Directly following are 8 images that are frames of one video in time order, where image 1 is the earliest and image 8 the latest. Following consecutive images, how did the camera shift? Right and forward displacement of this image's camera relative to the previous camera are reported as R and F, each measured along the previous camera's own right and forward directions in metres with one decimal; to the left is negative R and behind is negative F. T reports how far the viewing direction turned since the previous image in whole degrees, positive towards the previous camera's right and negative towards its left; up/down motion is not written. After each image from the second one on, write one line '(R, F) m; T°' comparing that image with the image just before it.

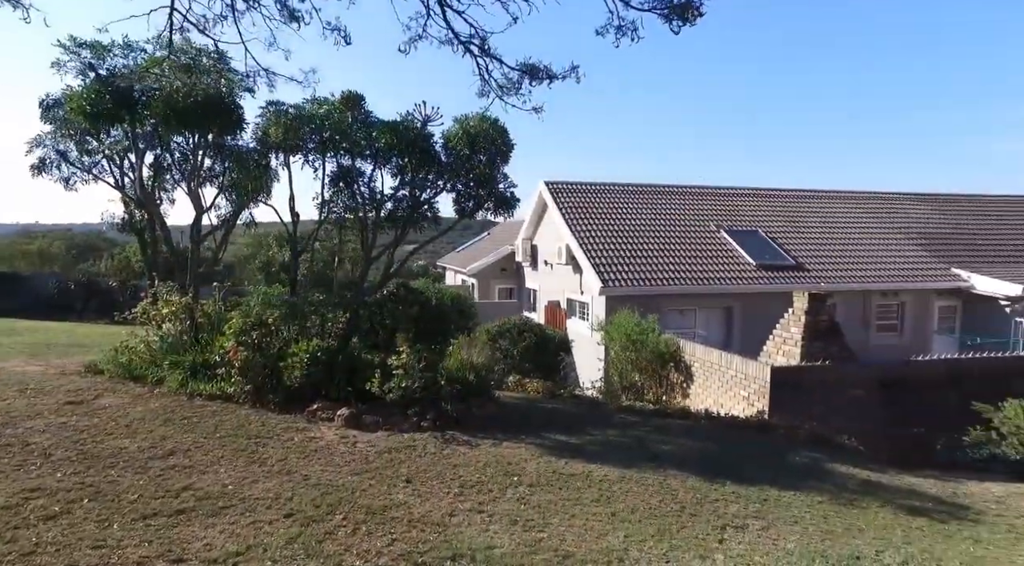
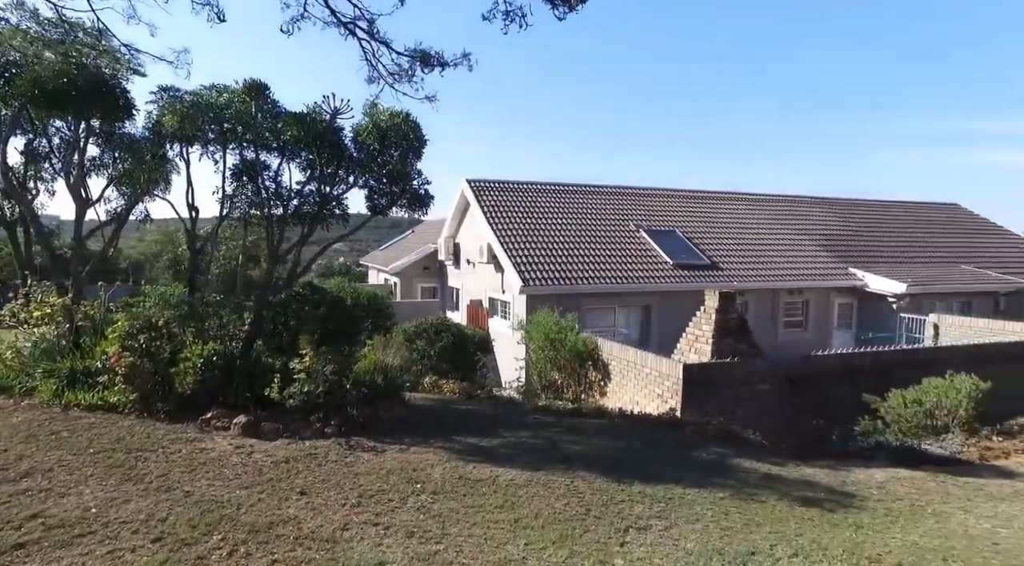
(+0.2, +0.1) m; +7°
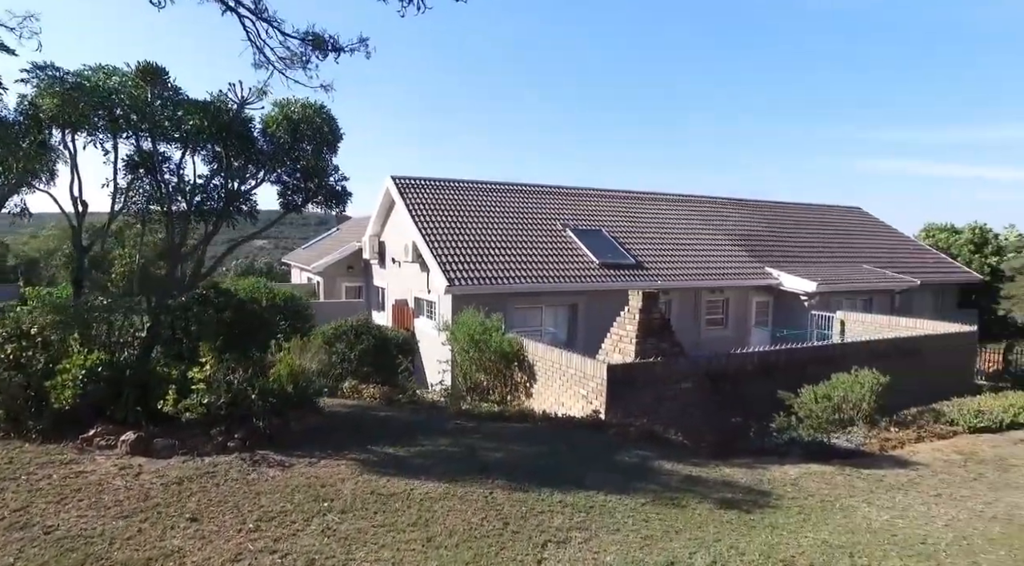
(+0.1, +0.2) m; +6°
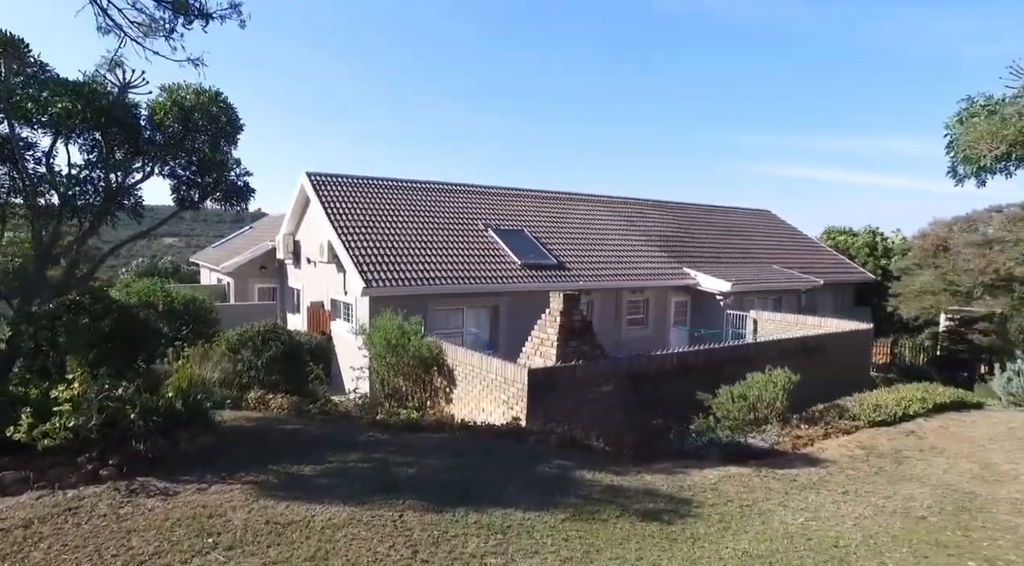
(+0.1, +0.3) m; +7°
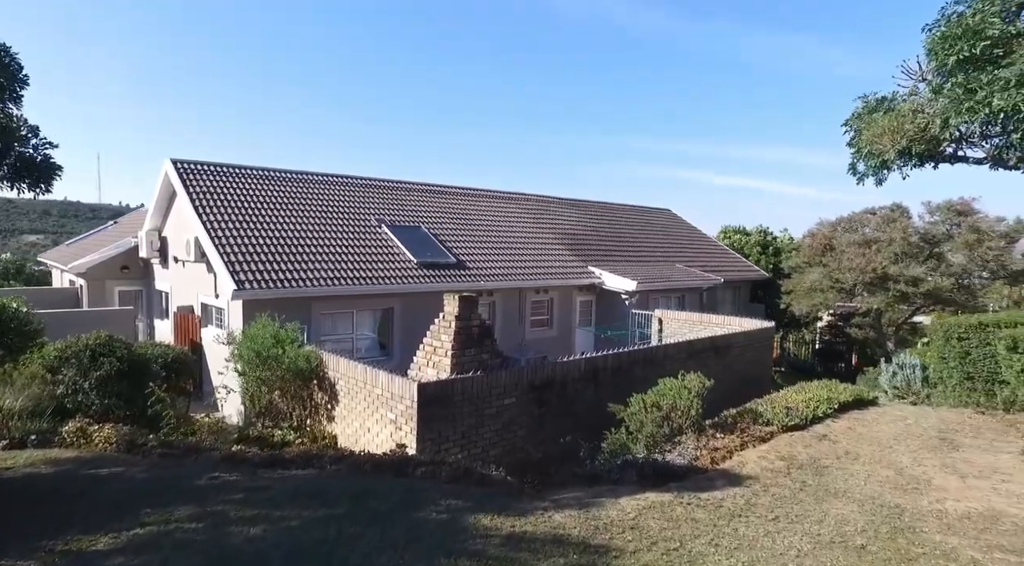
(+0.2, +1.2) m; +9°
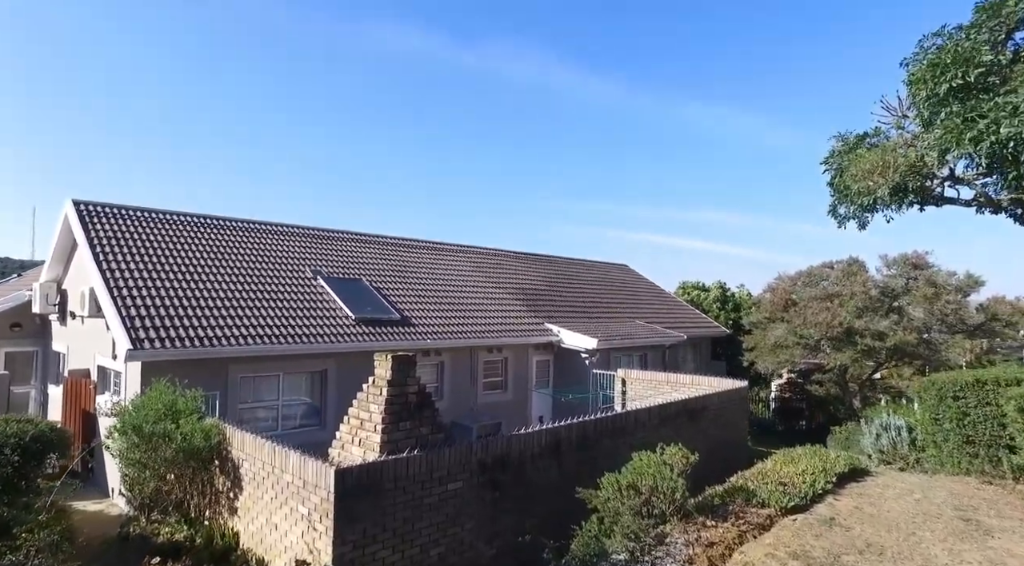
(+0.1, +1.6) m; +4°
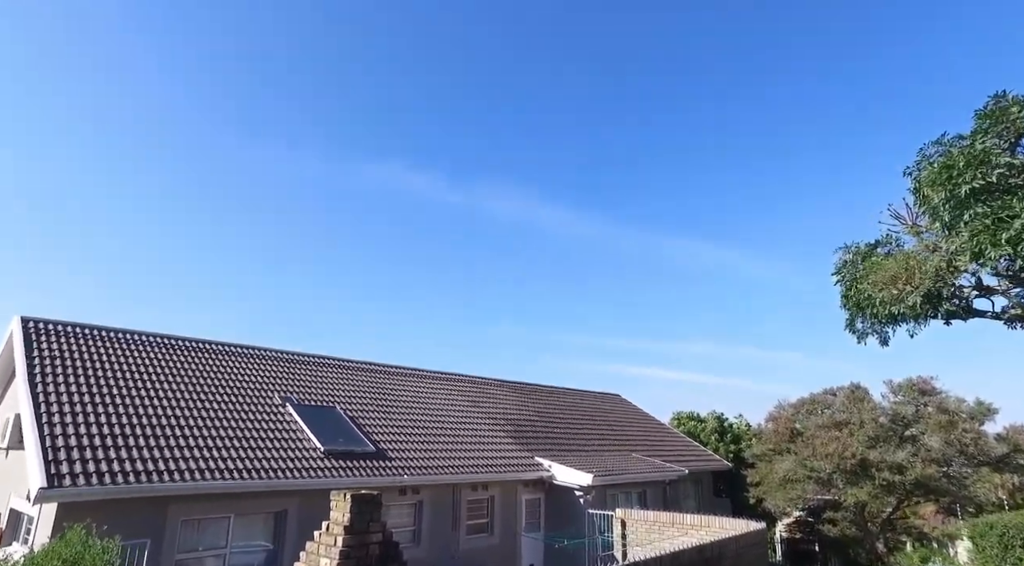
(0.0, +1.2) m; +1°
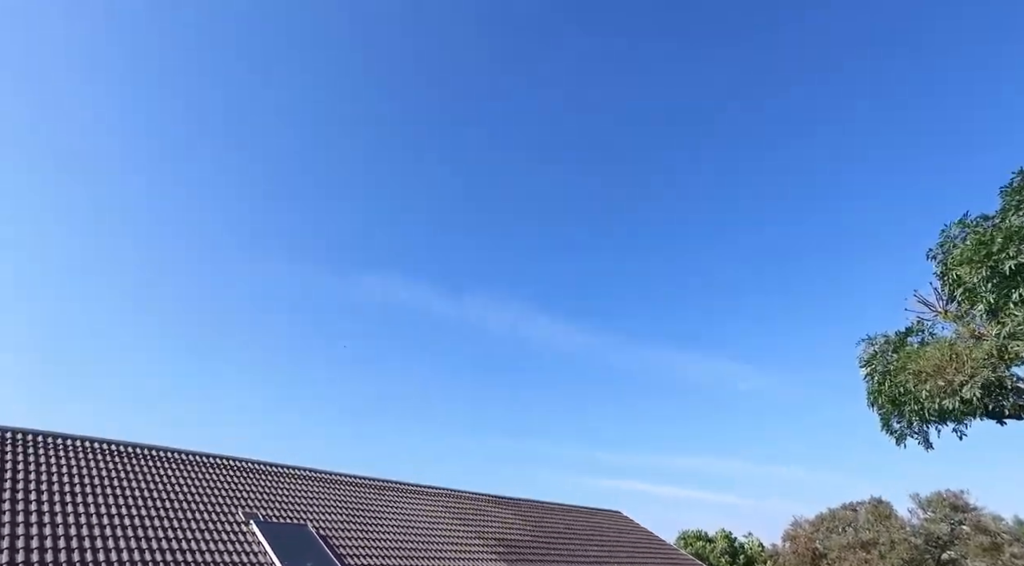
(+0.1, +1.1) m; 0°
